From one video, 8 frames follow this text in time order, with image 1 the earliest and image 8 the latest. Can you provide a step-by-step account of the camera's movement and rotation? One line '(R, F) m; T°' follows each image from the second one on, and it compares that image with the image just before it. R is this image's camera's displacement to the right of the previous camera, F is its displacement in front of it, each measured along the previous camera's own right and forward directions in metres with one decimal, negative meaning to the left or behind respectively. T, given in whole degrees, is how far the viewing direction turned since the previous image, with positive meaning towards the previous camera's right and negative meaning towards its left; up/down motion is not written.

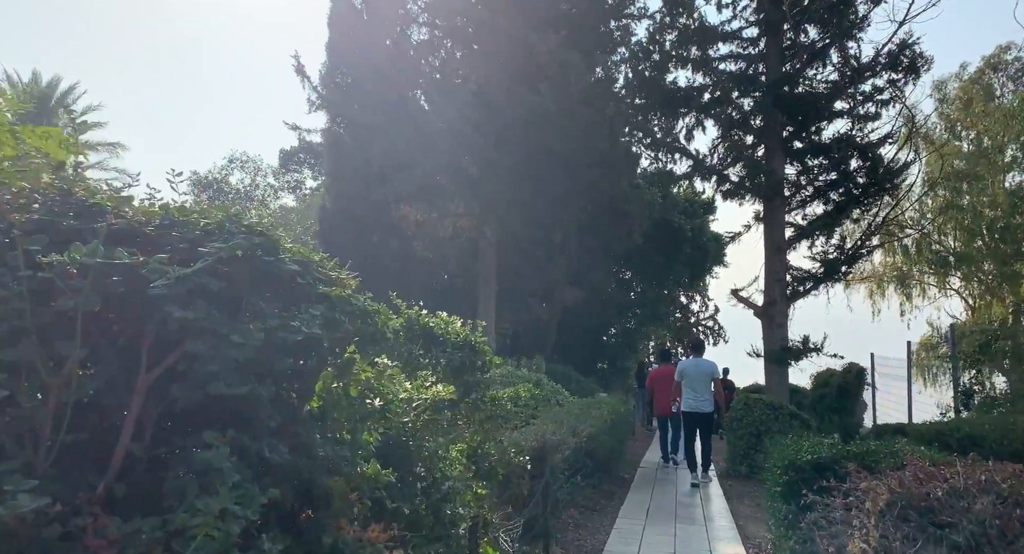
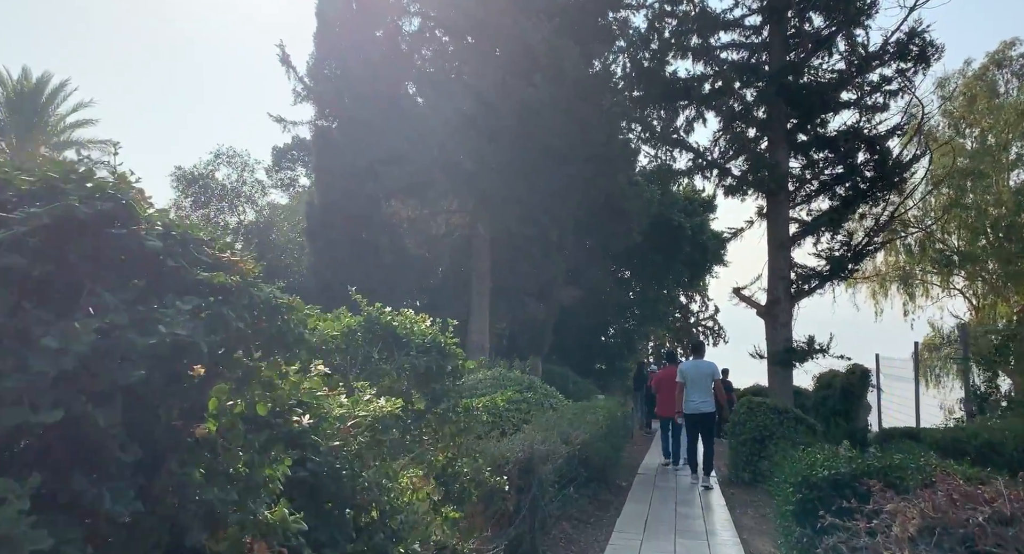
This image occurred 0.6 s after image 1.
(+0.1, +0.6) m; 0°
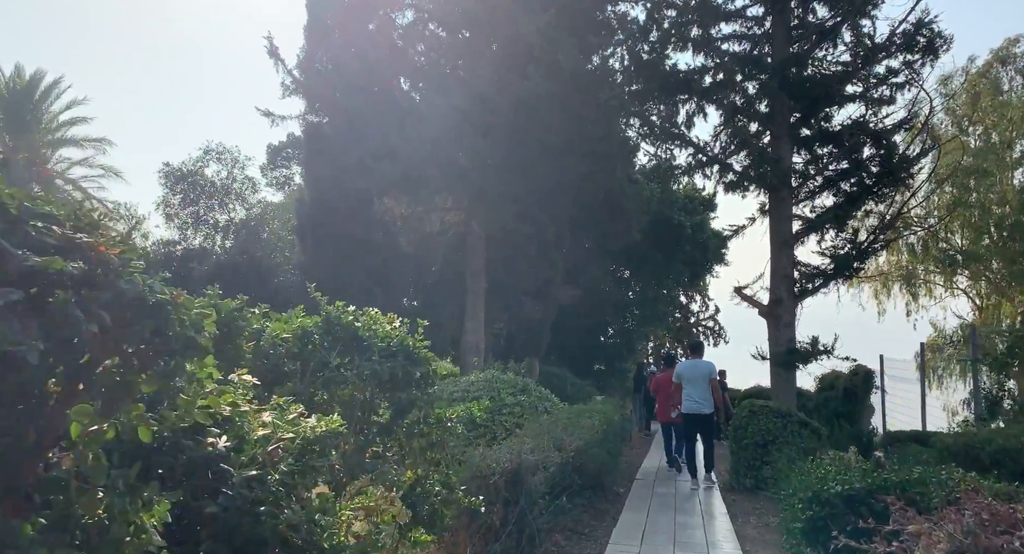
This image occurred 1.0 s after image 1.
(+0.1, +0.4) m; 0°
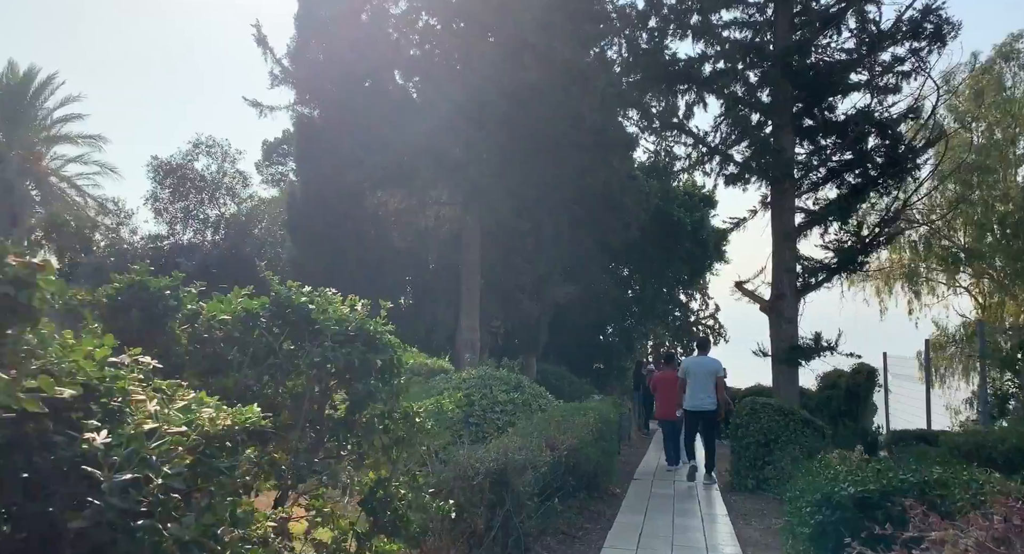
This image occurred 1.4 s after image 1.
(+0.1, +0.4) m; 0°
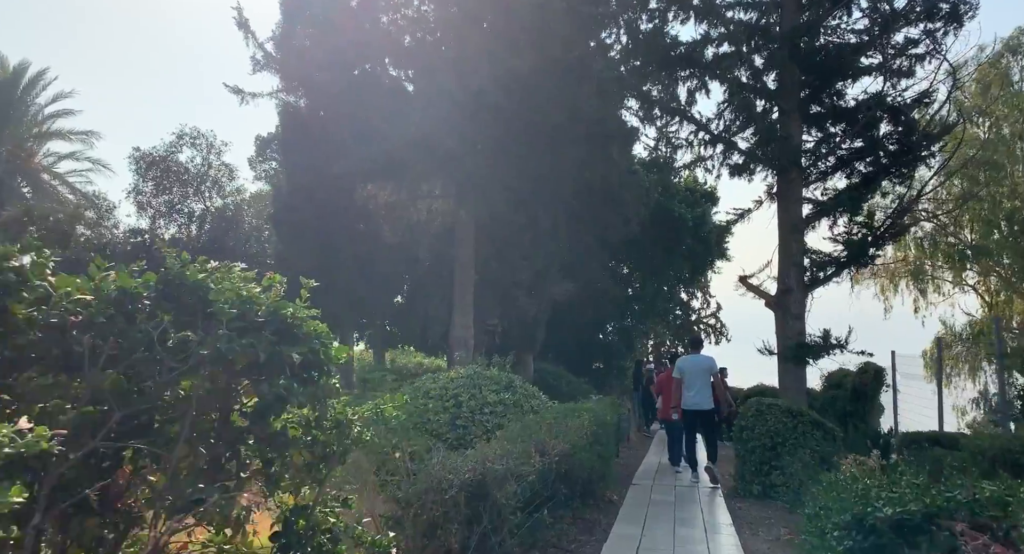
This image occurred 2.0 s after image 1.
(+0.1, +0.6) m; 0°
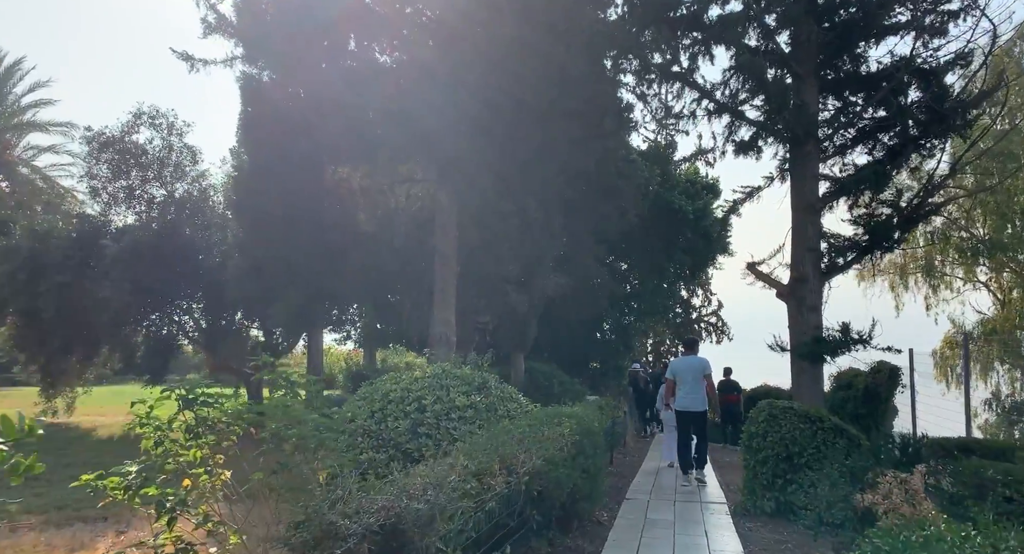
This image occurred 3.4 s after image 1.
(+0.3, +1.4) m; 0°
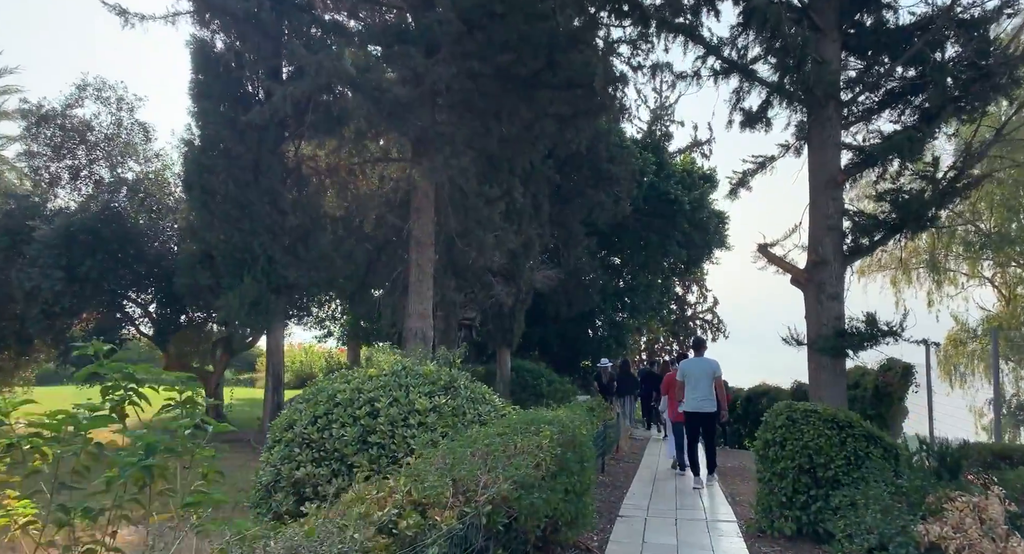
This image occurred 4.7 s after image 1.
(+0.2, +1.4) m; +1°
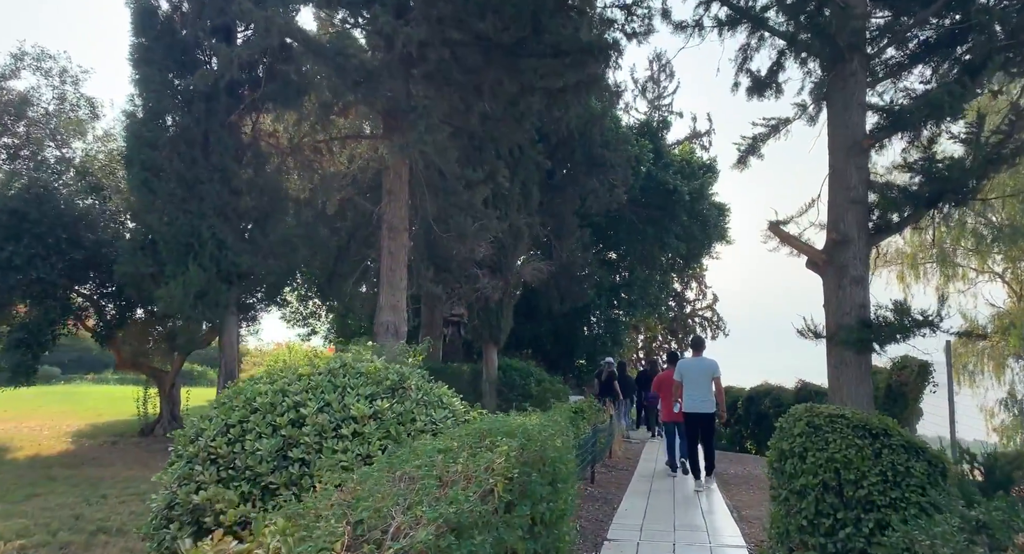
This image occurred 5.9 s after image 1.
(+0.3, +1.3) m; 0°
